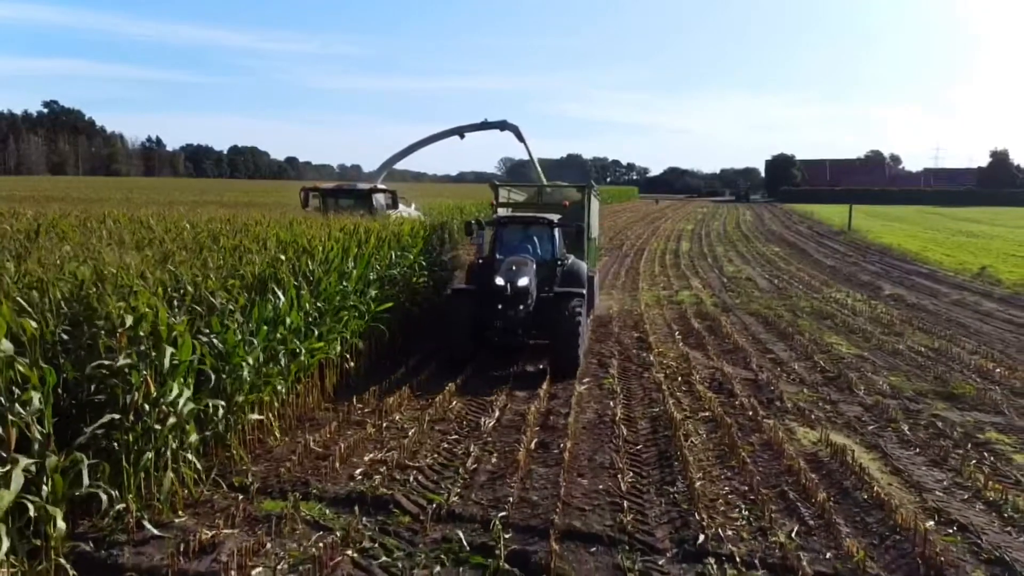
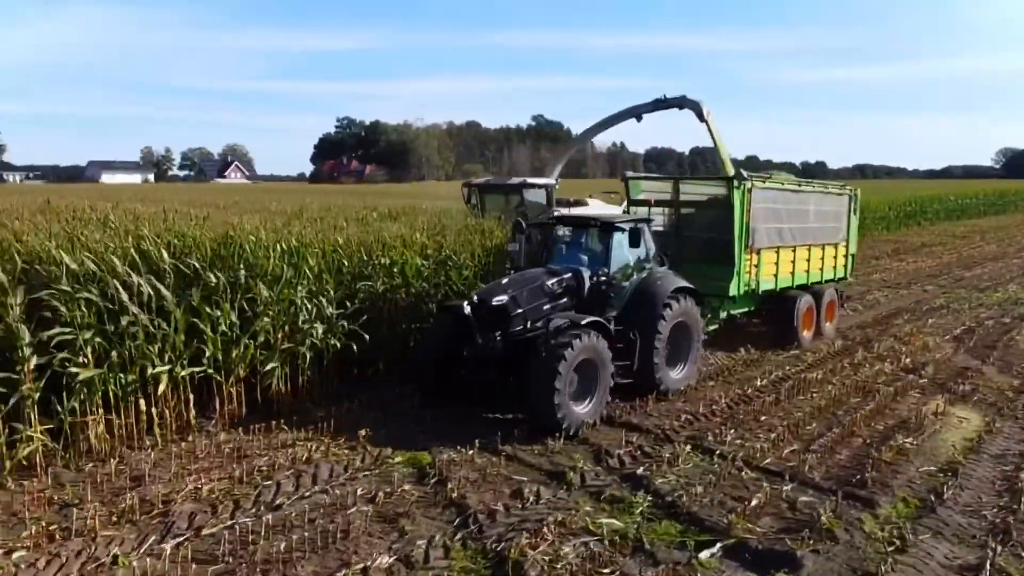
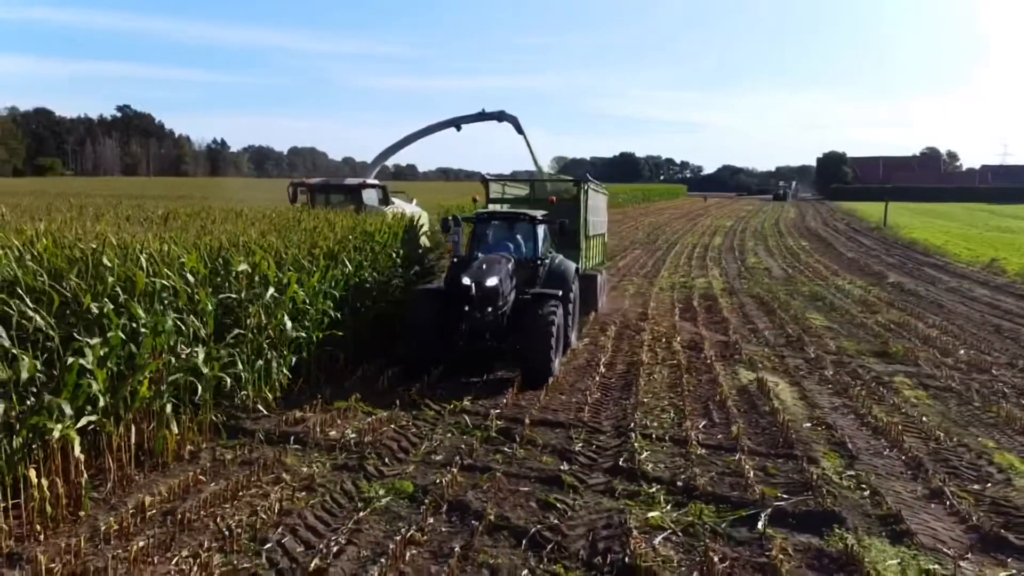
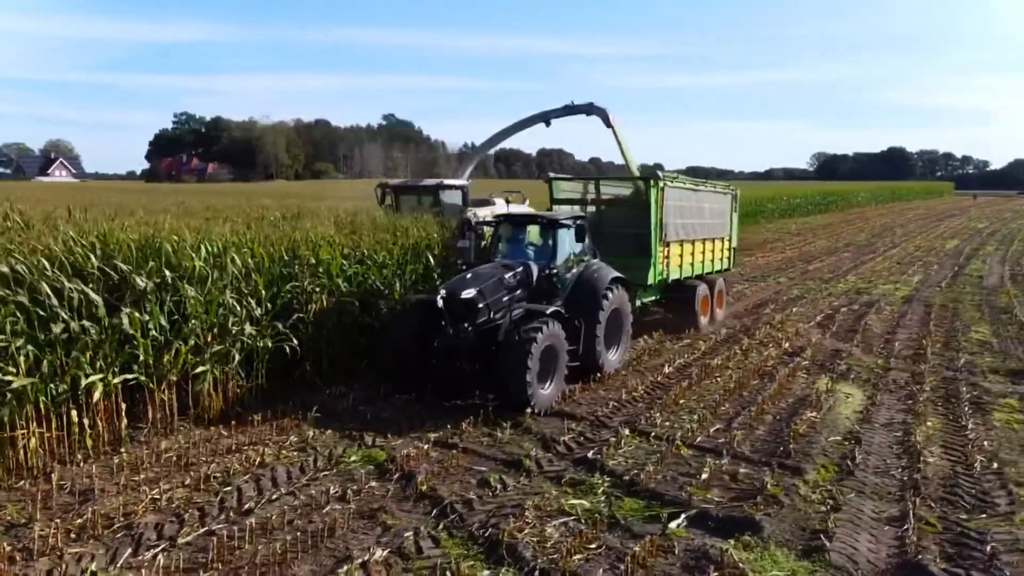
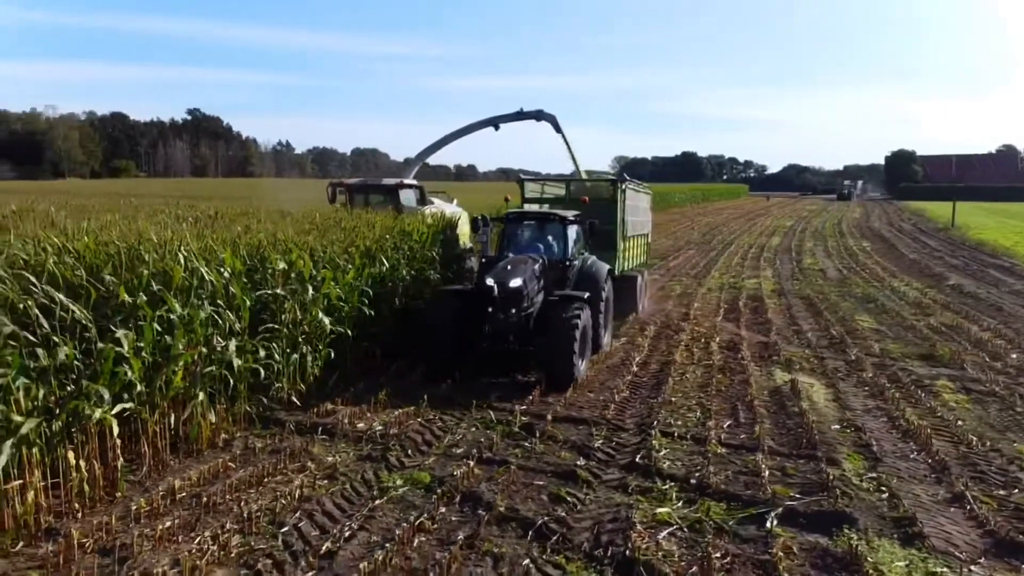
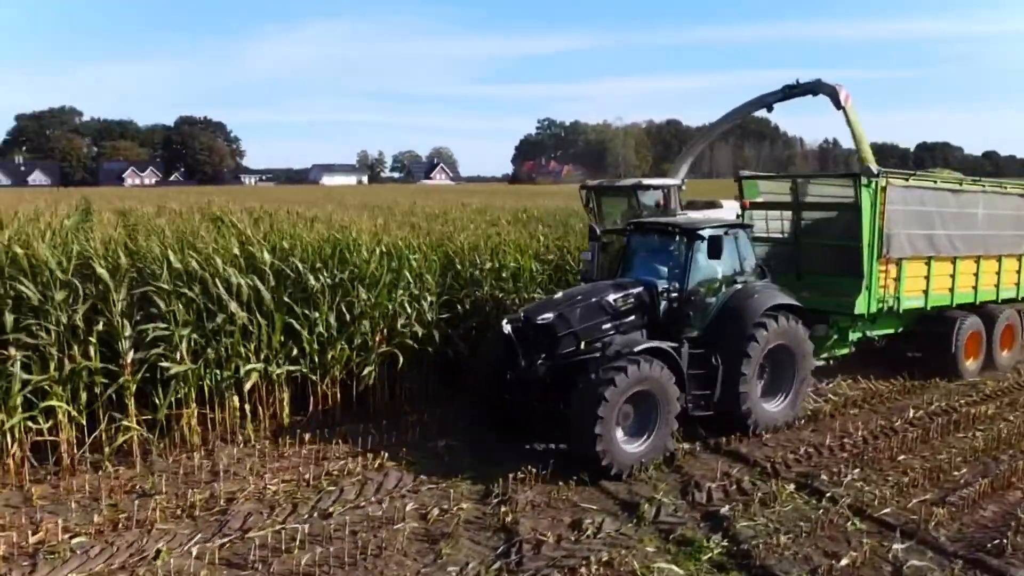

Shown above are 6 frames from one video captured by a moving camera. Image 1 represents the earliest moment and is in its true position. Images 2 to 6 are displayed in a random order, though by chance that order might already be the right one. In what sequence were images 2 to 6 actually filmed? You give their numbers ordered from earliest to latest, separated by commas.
3, 5, 4, 2, 6
